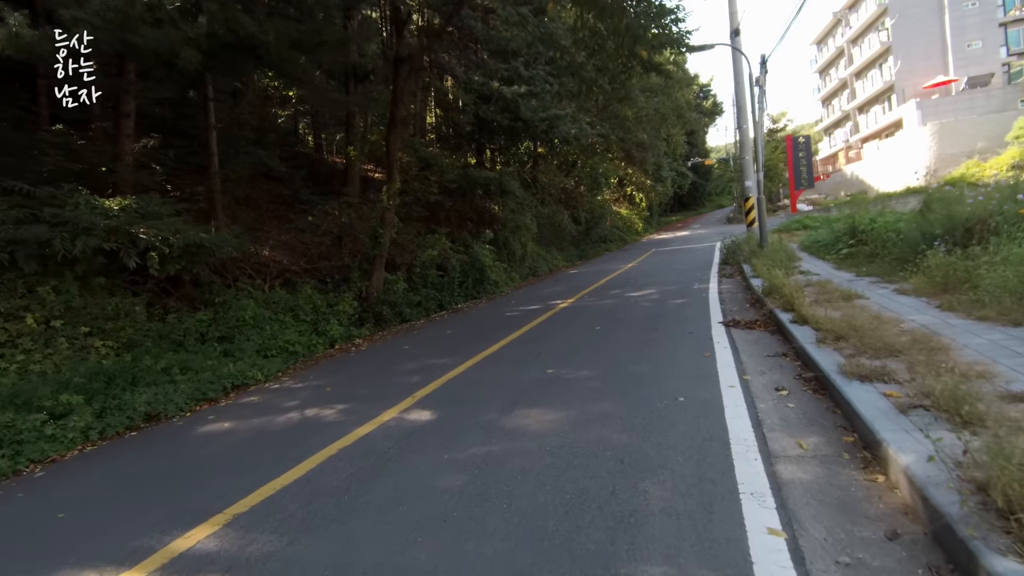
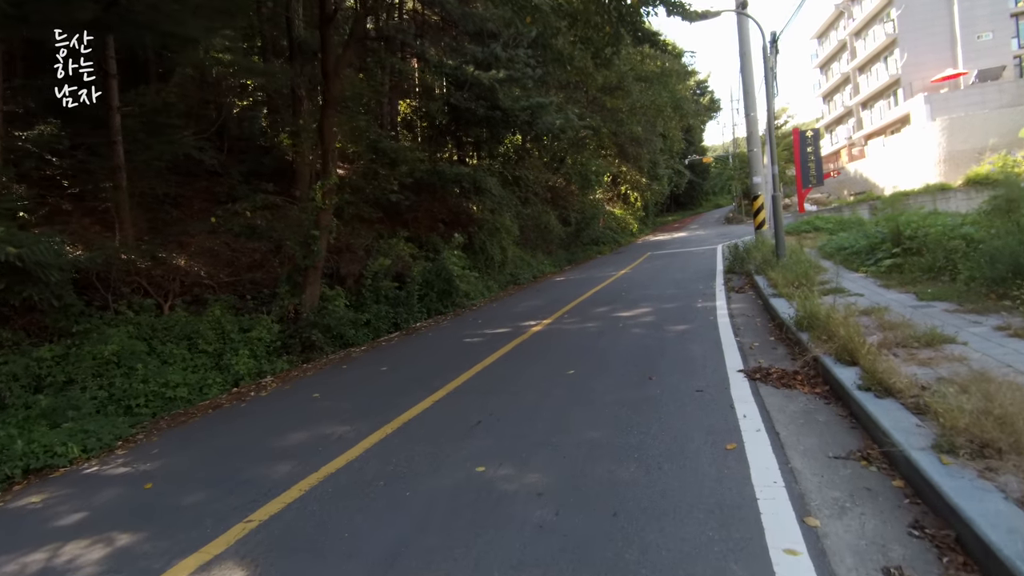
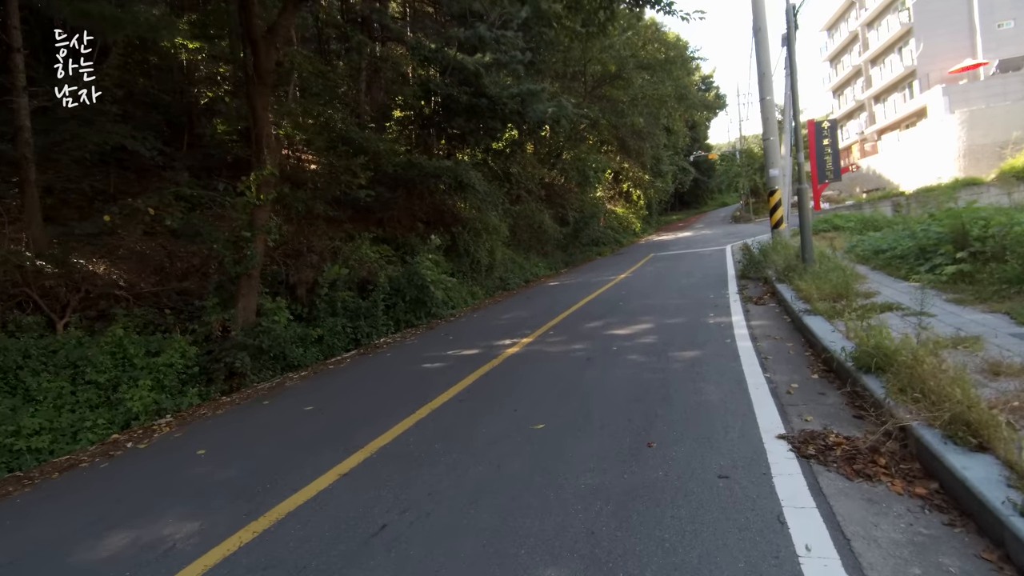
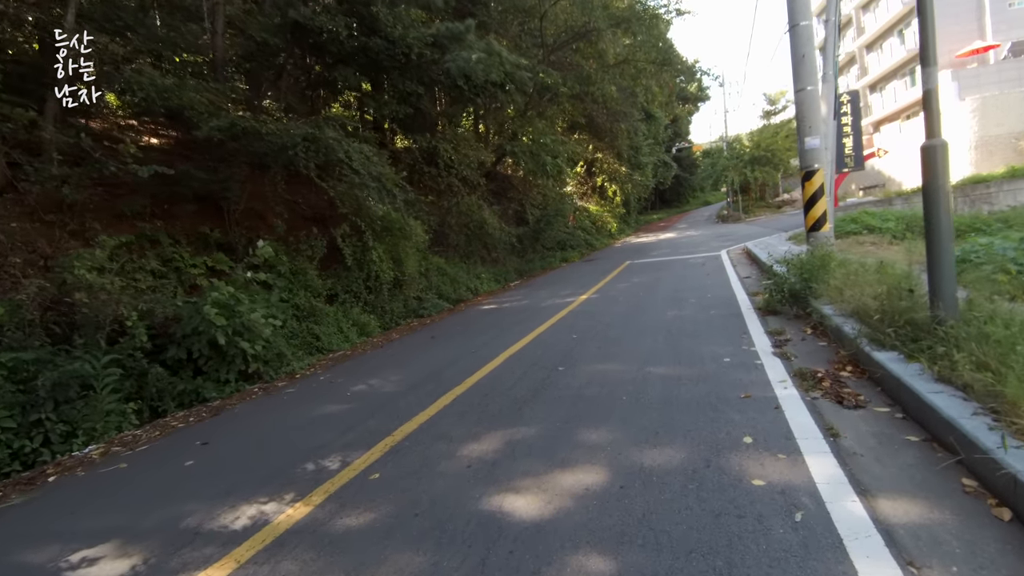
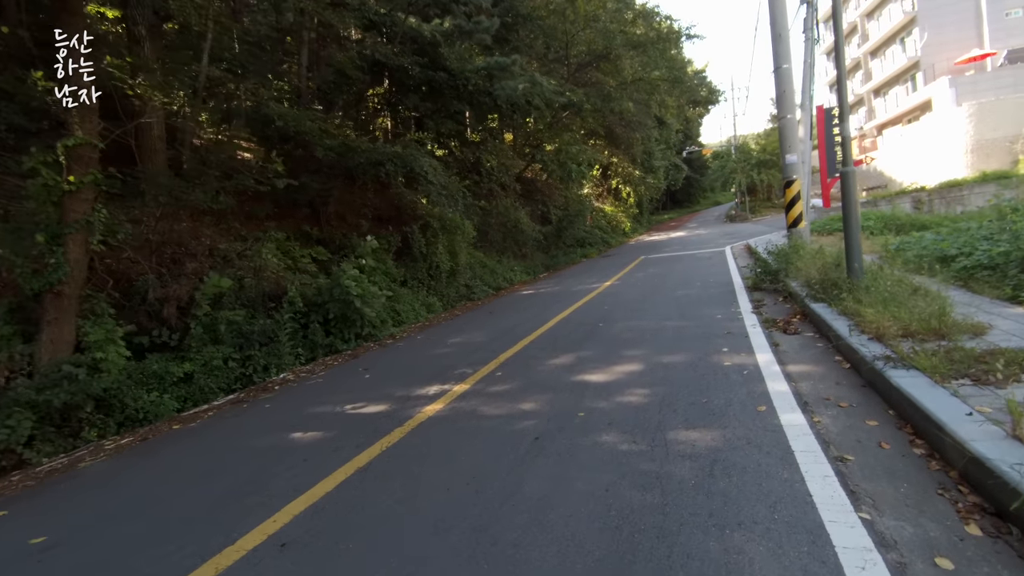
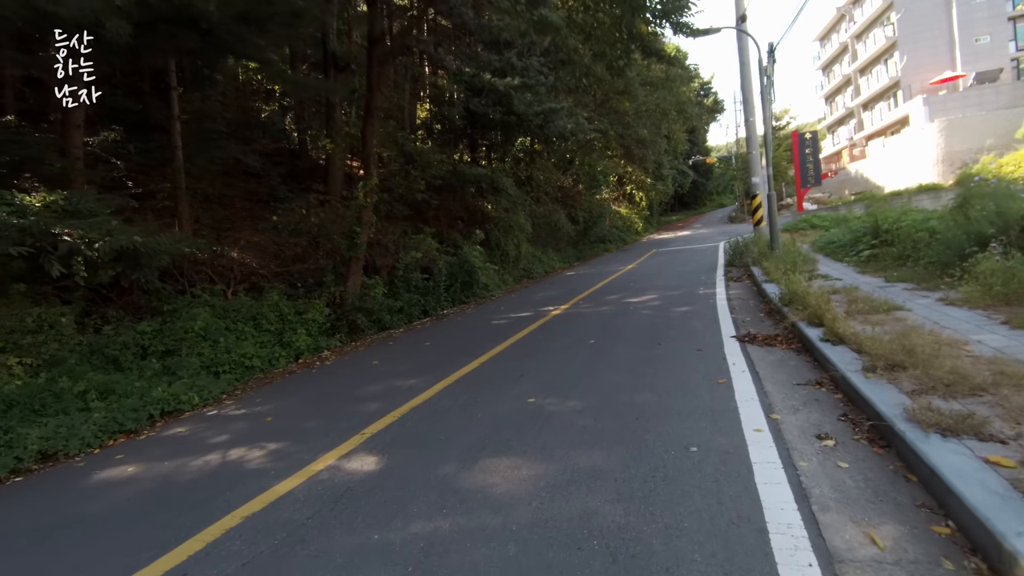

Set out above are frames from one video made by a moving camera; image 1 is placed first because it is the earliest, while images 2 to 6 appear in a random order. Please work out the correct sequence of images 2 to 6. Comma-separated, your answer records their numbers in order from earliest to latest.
6, 2, 3, 5, 4
